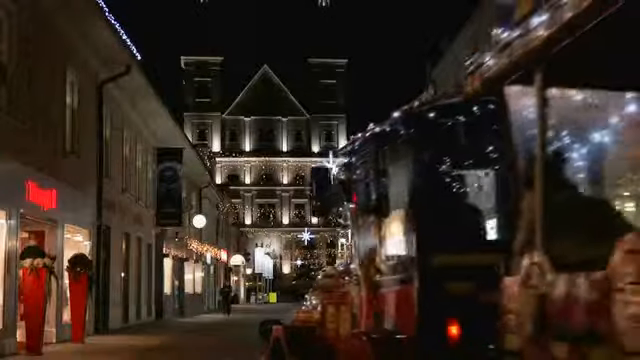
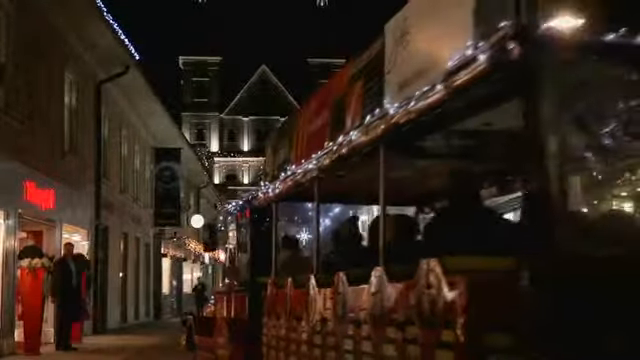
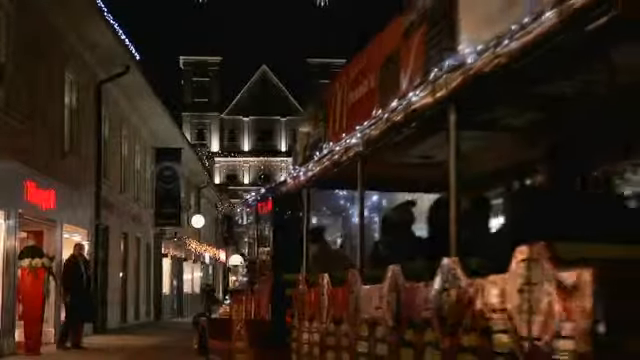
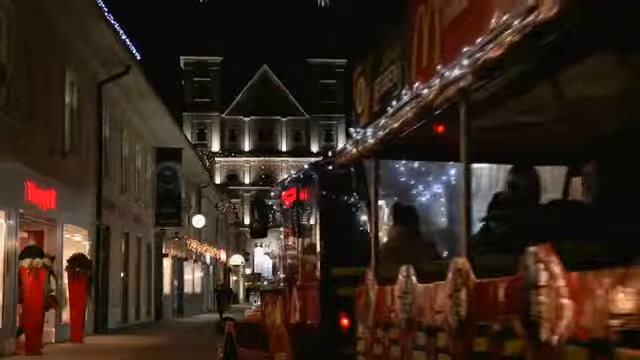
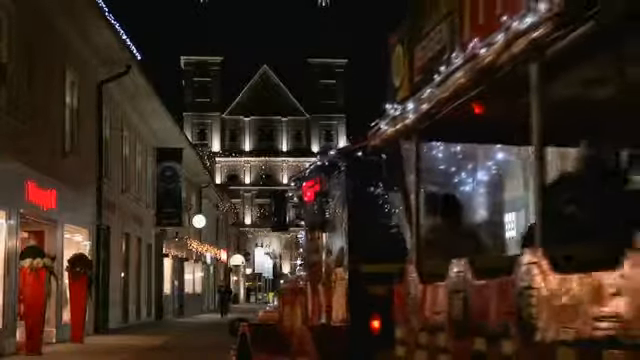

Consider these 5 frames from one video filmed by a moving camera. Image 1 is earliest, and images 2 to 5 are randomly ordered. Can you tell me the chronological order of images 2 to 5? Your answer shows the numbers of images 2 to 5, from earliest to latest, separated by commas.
5, 4, 3, 2
